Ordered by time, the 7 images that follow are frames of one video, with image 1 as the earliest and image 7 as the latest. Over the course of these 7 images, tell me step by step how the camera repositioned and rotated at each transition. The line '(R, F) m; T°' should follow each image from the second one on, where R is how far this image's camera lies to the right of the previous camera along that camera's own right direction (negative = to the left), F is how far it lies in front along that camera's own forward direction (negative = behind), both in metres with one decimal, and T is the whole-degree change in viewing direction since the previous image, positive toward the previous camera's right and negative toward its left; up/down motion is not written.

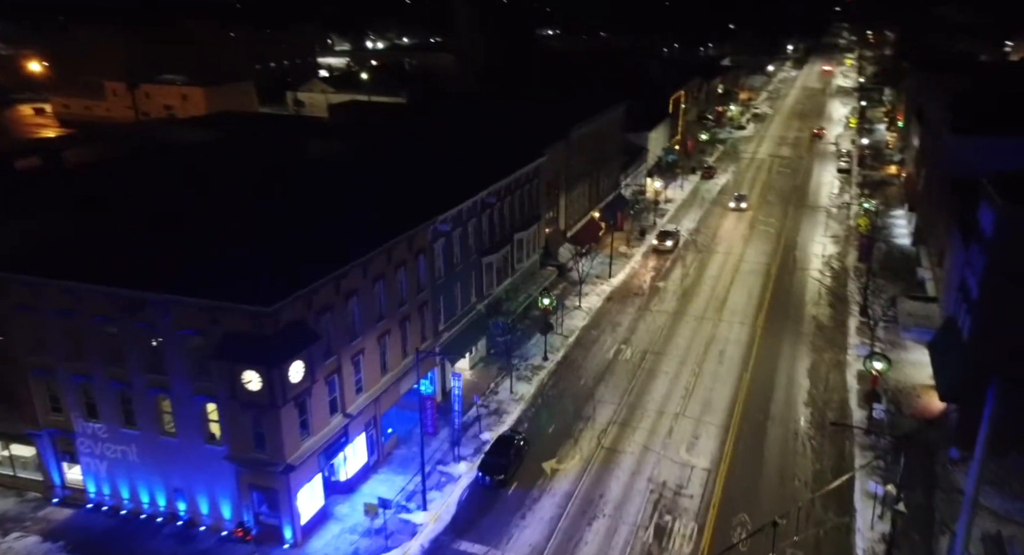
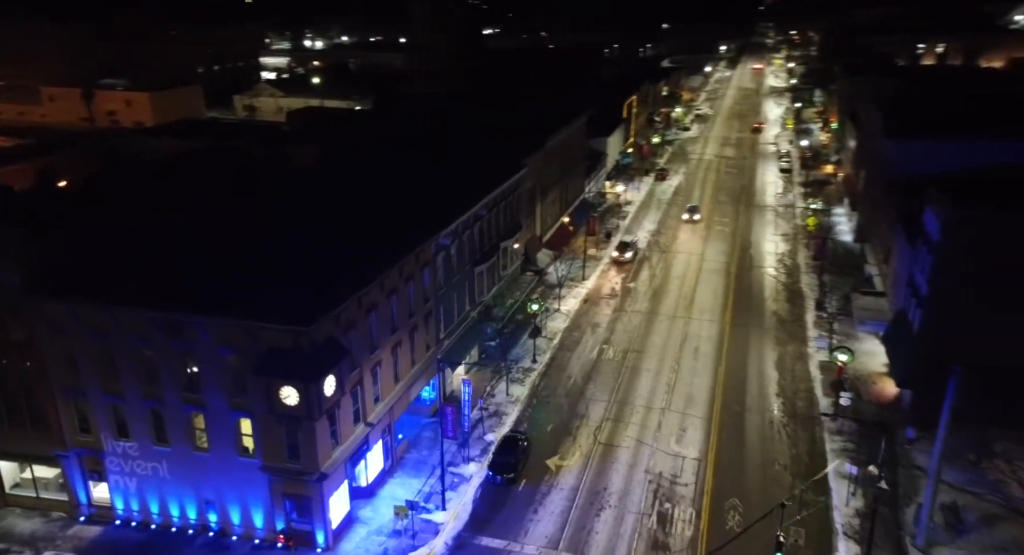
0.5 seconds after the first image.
(-2.8, -1.9) m; +5°
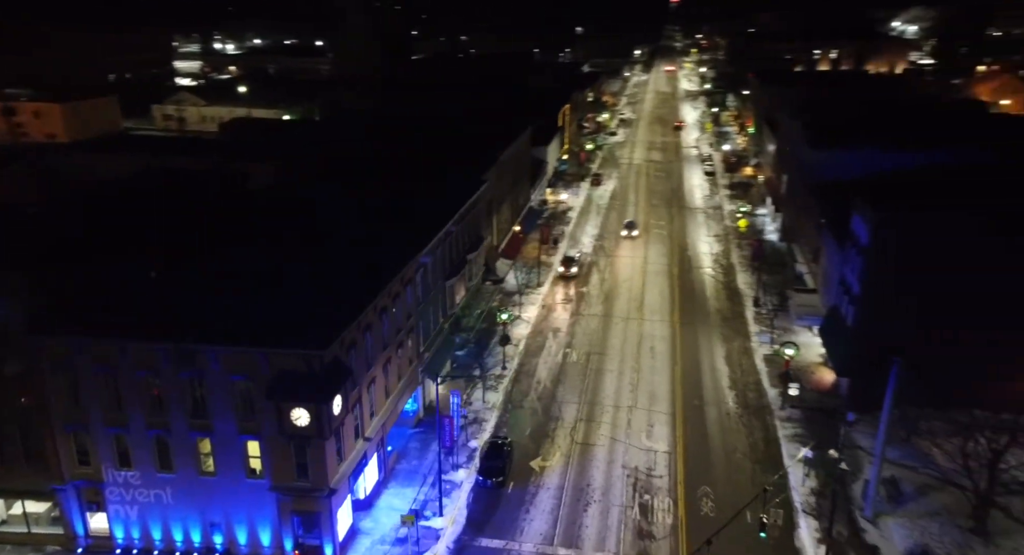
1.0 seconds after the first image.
(-2.9, -1.7) m; +7°
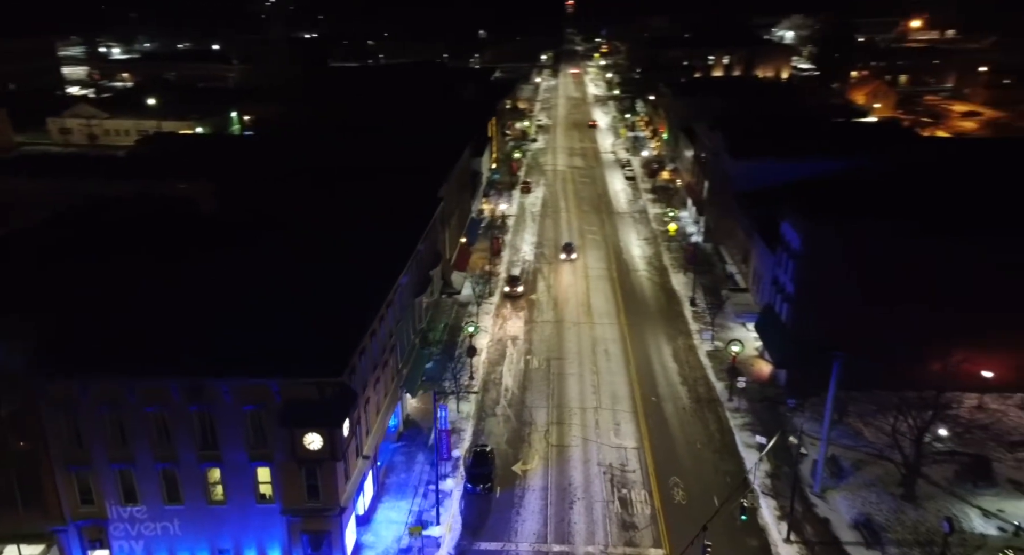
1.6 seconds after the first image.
(-3.6, -1.8) m; +8°
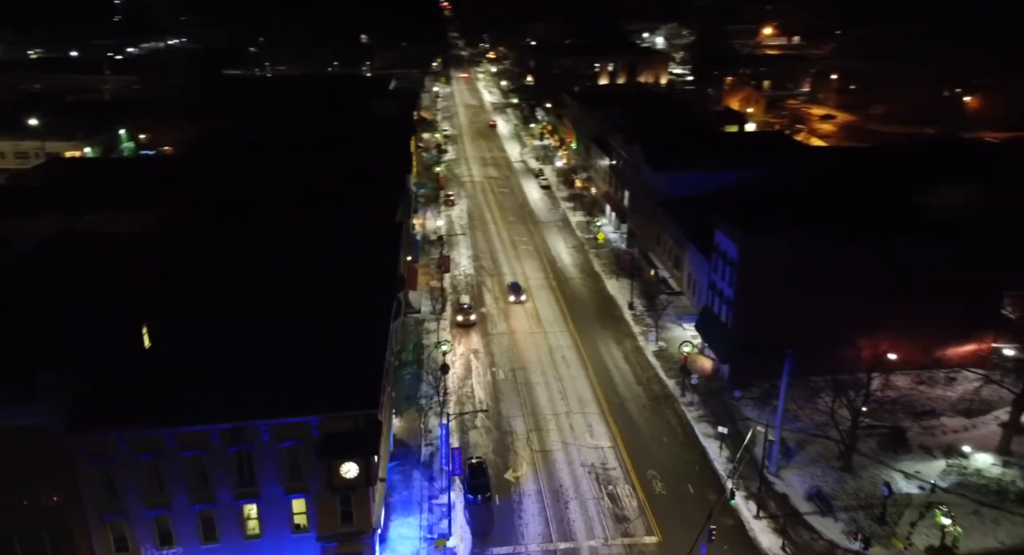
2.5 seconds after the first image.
(-5.5, -2.2) m; +10°
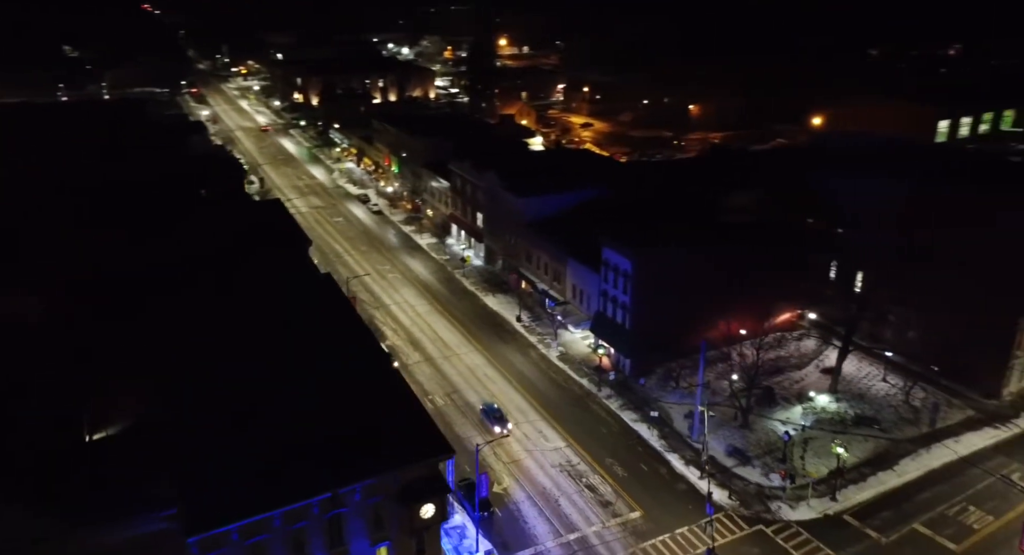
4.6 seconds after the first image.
(-13.3, -2.3) m; +21°
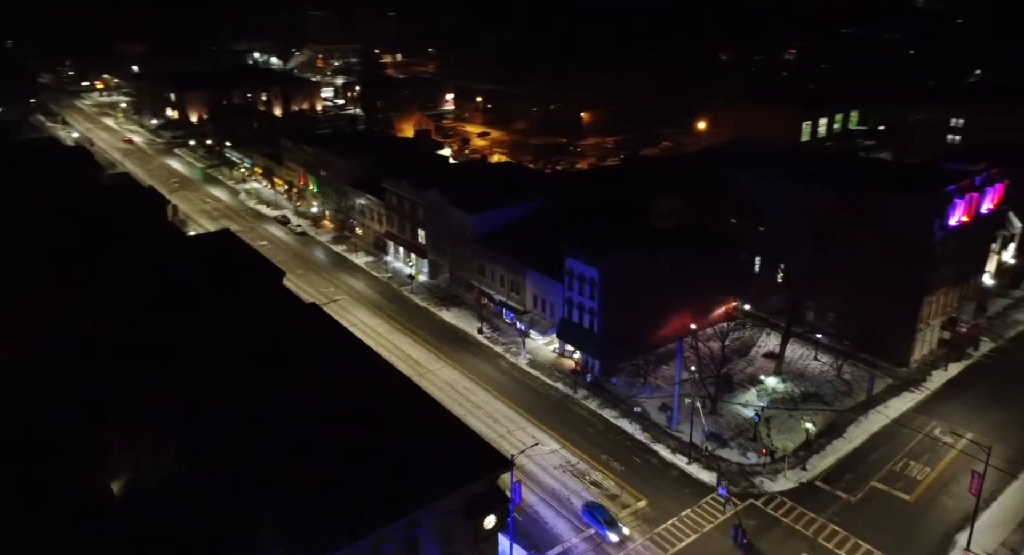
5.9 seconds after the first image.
(-8.4, -1.1) m; +11°
